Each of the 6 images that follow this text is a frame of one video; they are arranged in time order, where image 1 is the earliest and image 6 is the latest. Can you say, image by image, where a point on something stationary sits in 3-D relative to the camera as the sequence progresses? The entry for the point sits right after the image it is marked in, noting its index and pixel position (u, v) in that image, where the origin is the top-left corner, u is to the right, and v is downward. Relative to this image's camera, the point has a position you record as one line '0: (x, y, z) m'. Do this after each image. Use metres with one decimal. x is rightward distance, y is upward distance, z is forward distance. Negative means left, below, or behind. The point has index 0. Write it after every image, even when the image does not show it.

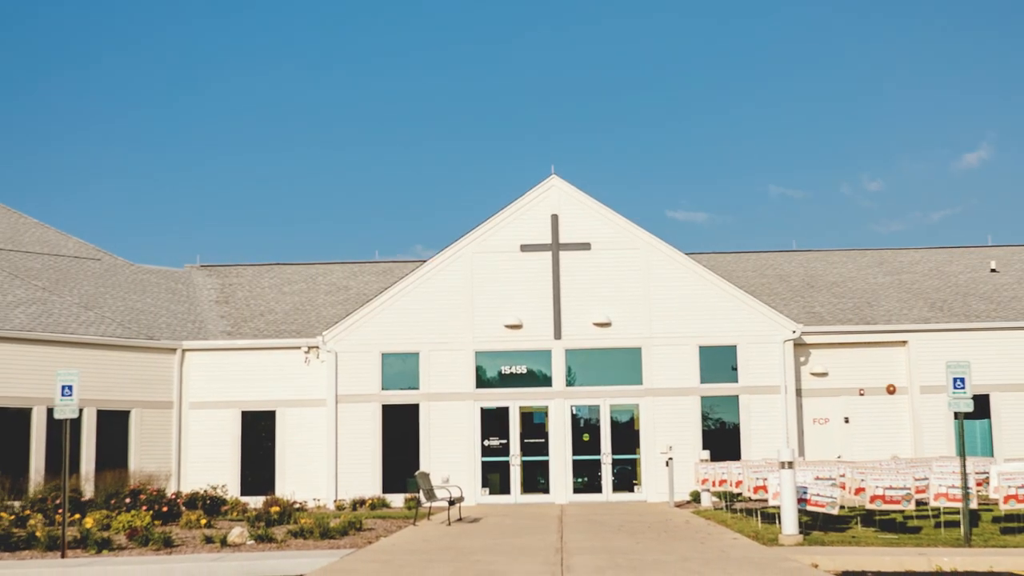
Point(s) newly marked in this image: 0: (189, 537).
0: (-7.0, -5.4, +19.7) m
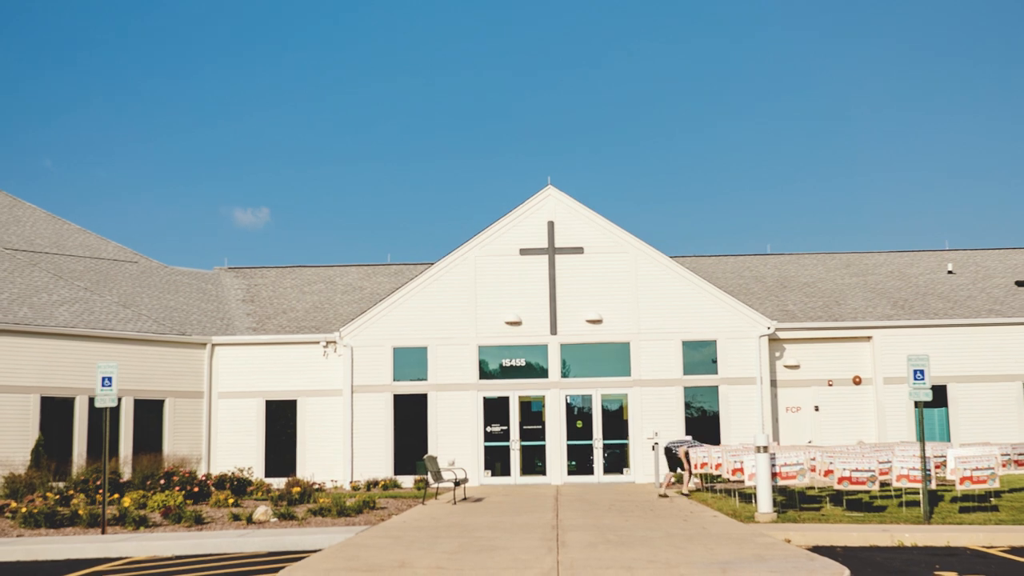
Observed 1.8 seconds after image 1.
0: (-7.0, -5.4, +21.7) m
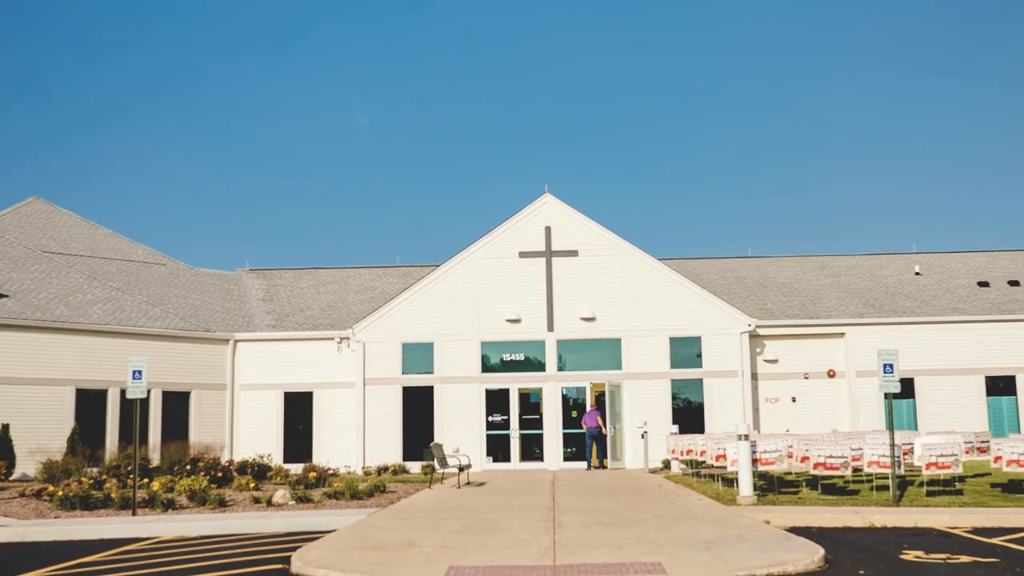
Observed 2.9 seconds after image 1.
0: (-7.0, -5.4, +23.6) m
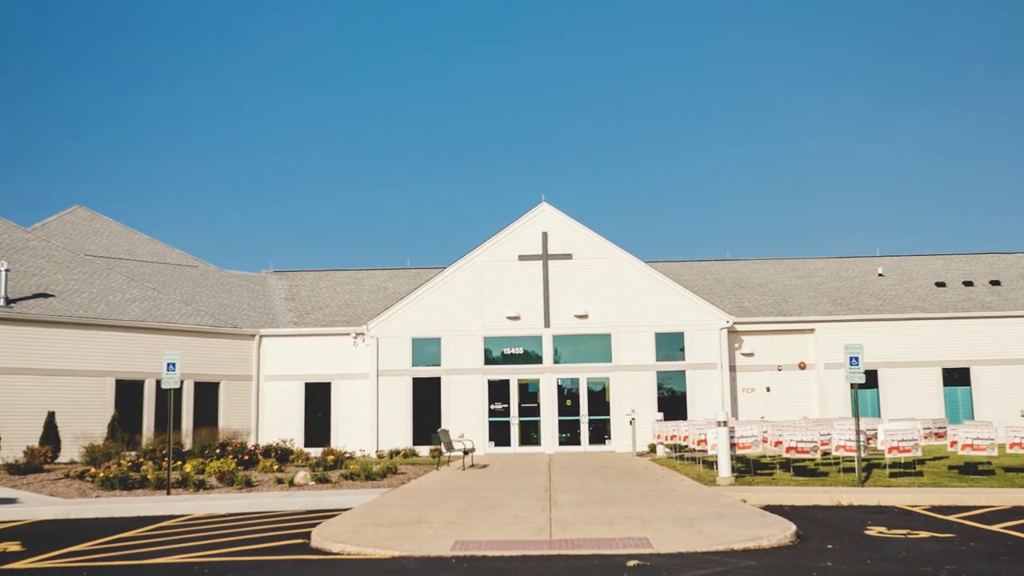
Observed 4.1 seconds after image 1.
0: (-7.0, -5.4, +26.2) m
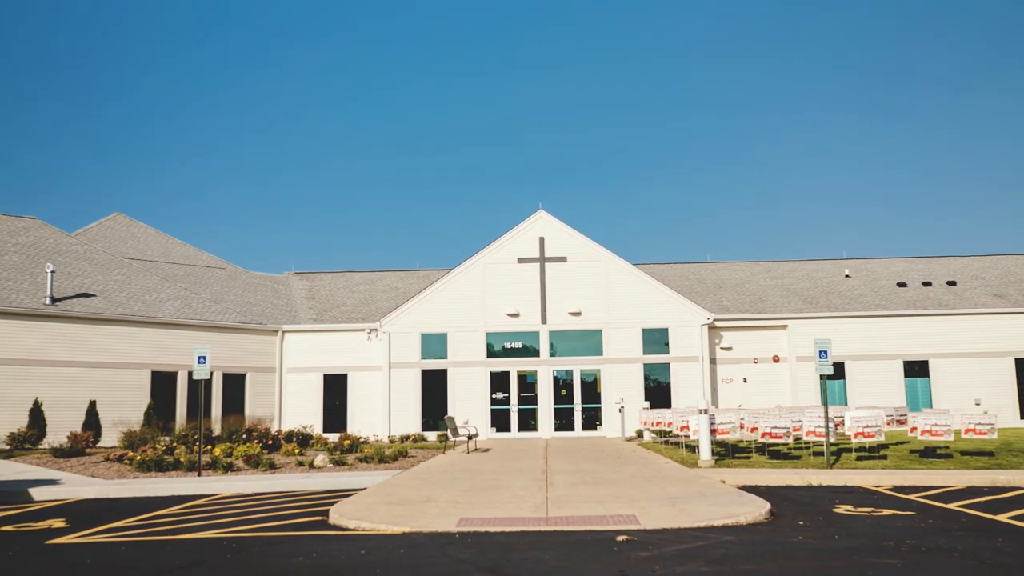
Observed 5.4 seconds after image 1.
0: (-7.0, -5.4, +28.9) m
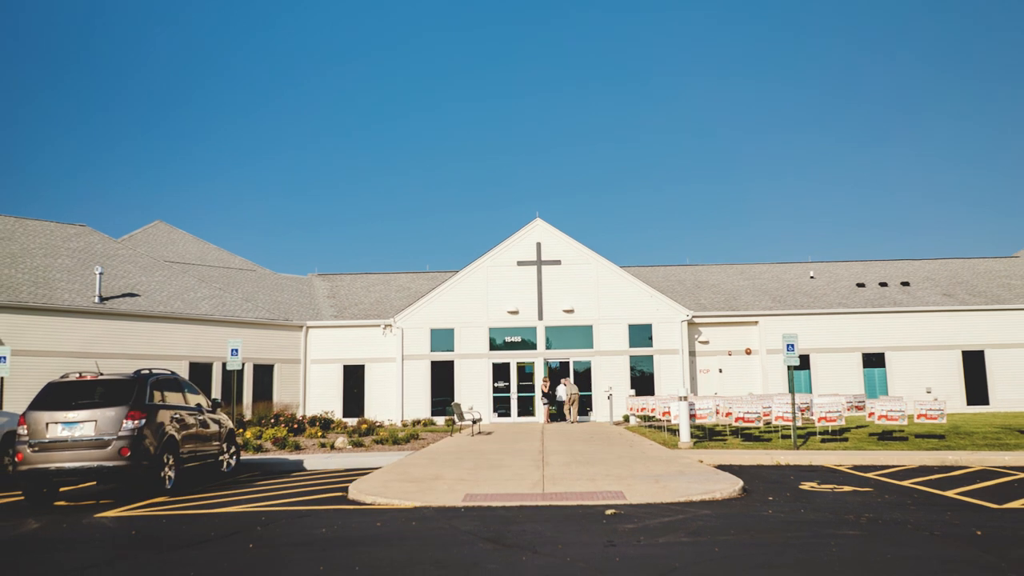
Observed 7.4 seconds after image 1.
0: (-7.0, -5.4, +32.5) m
